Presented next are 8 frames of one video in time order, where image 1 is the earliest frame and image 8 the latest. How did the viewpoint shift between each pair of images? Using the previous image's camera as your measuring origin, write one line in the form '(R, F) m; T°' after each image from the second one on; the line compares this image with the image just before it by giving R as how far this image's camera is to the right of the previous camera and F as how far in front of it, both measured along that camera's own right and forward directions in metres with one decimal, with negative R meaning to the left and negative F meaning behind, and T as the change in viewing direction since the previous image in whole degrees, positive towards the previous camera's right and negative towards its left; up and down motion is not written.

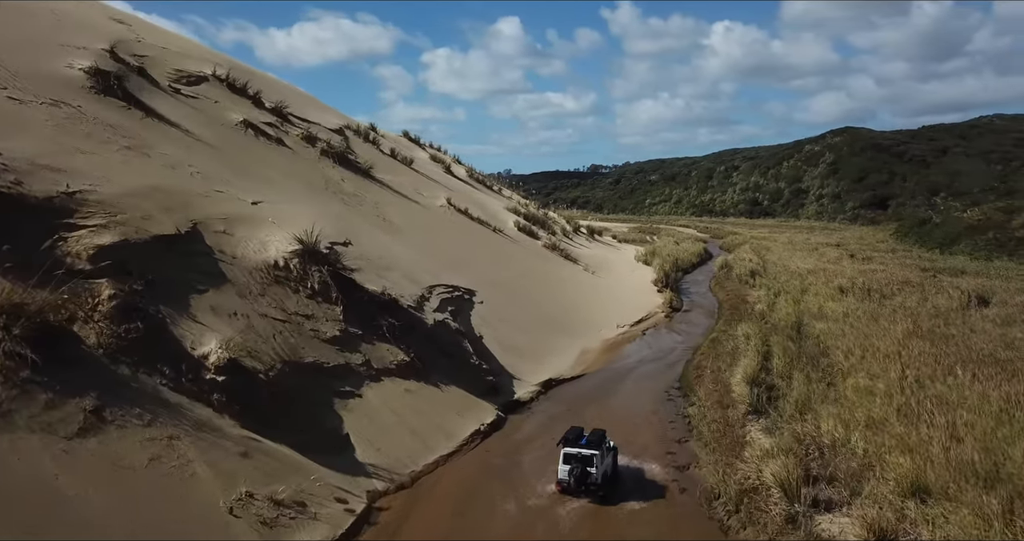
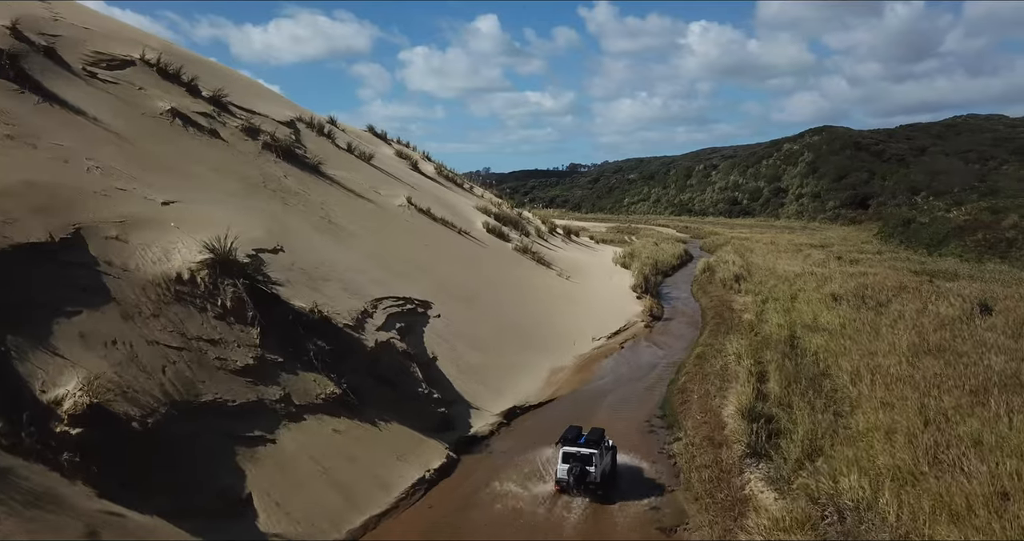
(+0.2, +1.2) m; +2°
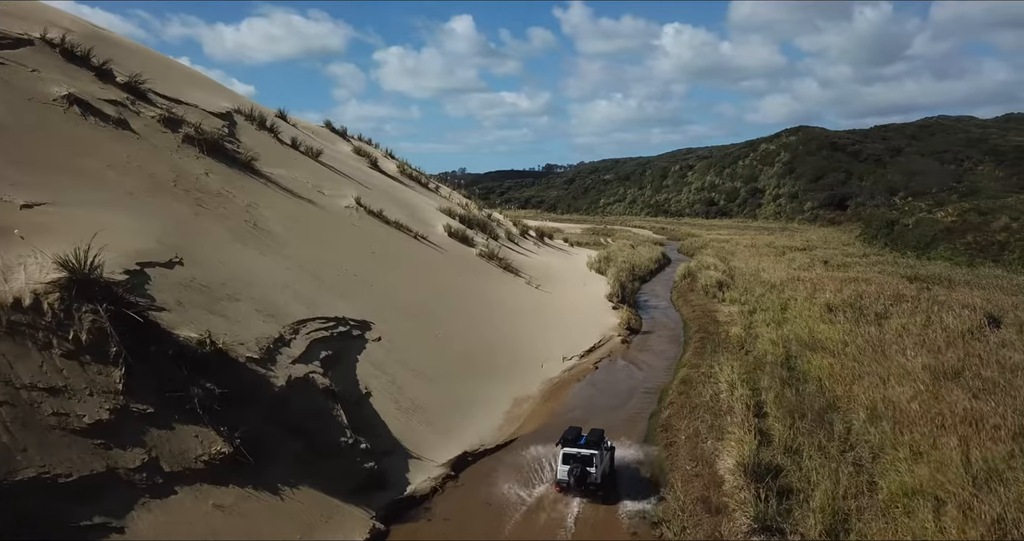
(+0.2, +1.4) m; +2°
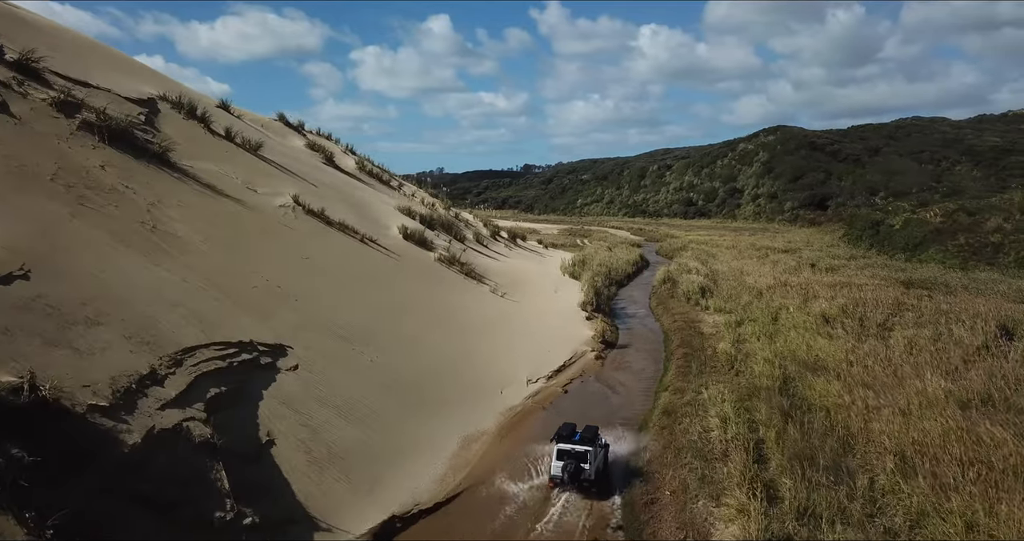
(+0.3, +1.4) m; +2°
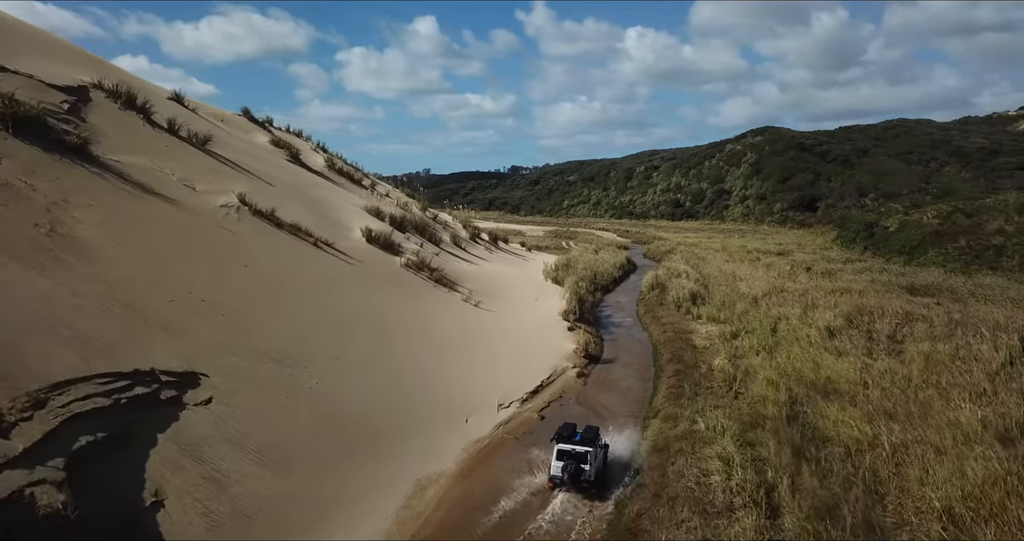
(+0.2, +1.1) m; +1°
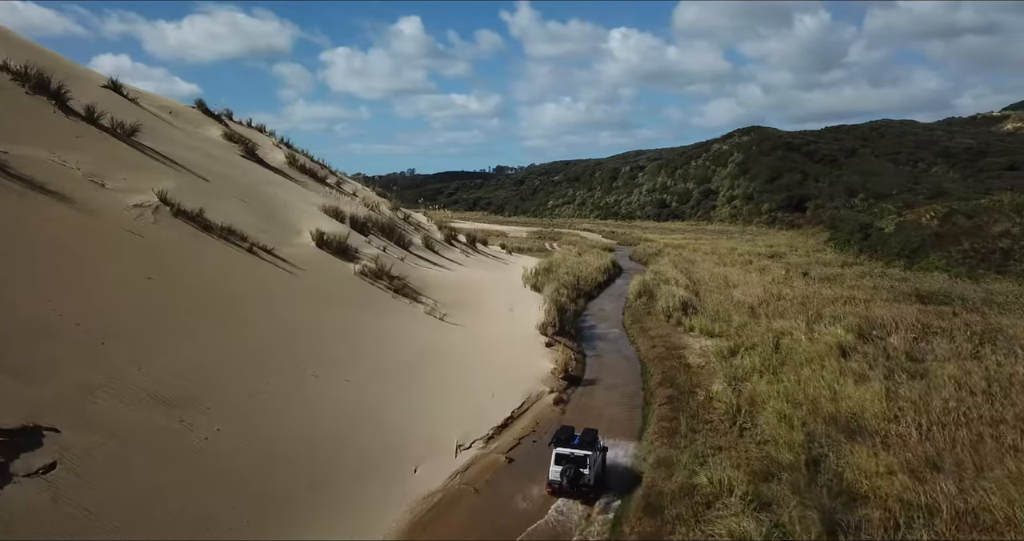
(+0.2, +1.3) m; +1°
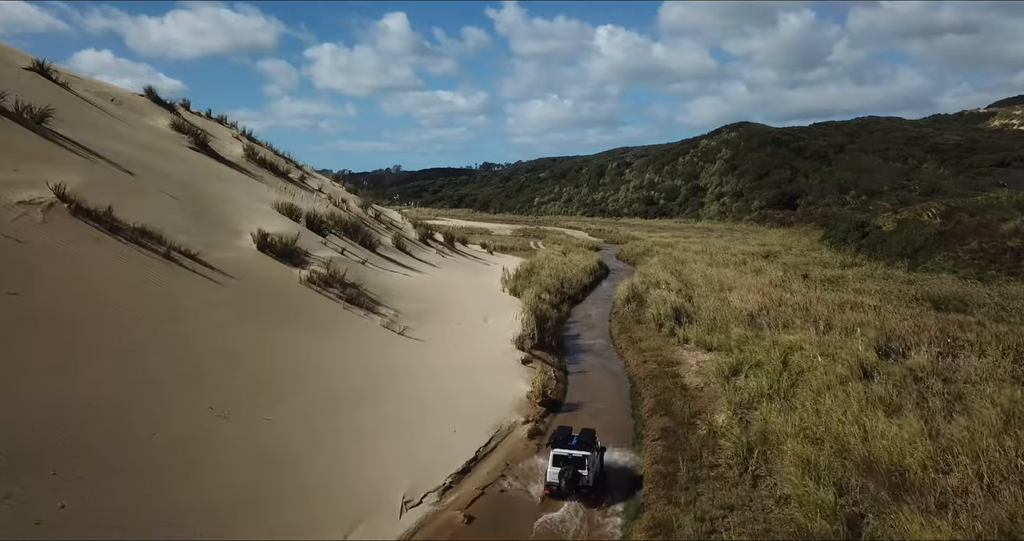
(+0.2, +1.3) m; +1°
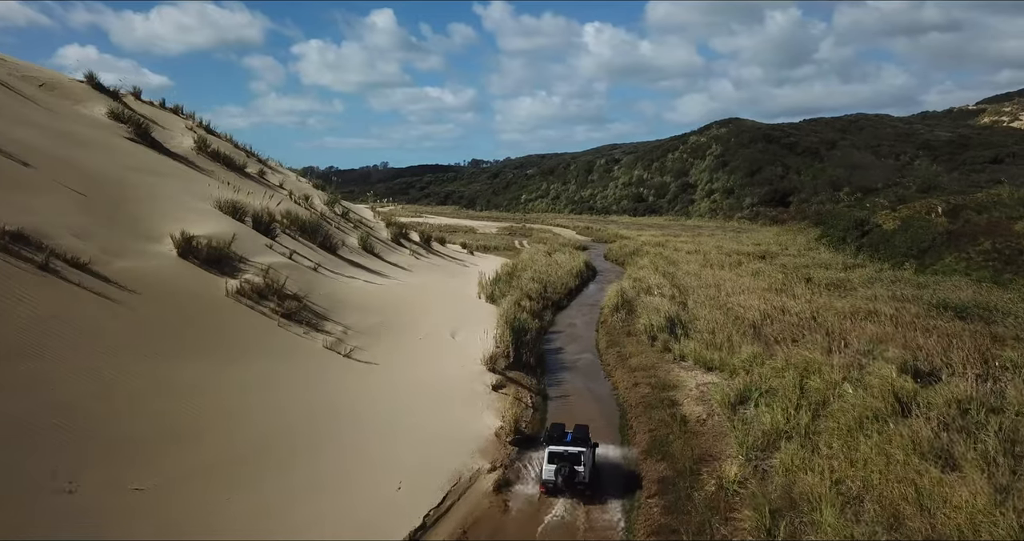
(+0.2, +1.3) m; +1°
